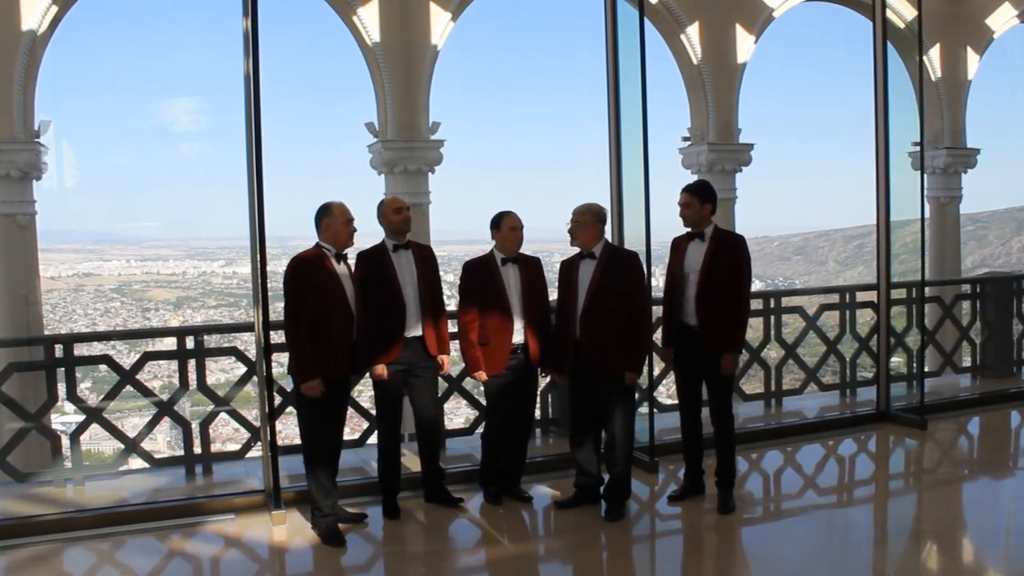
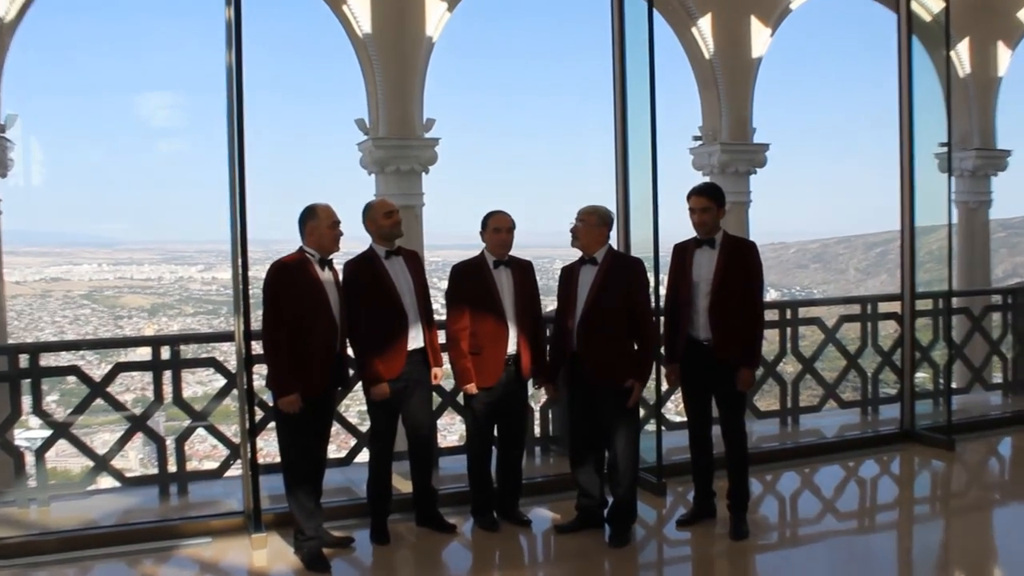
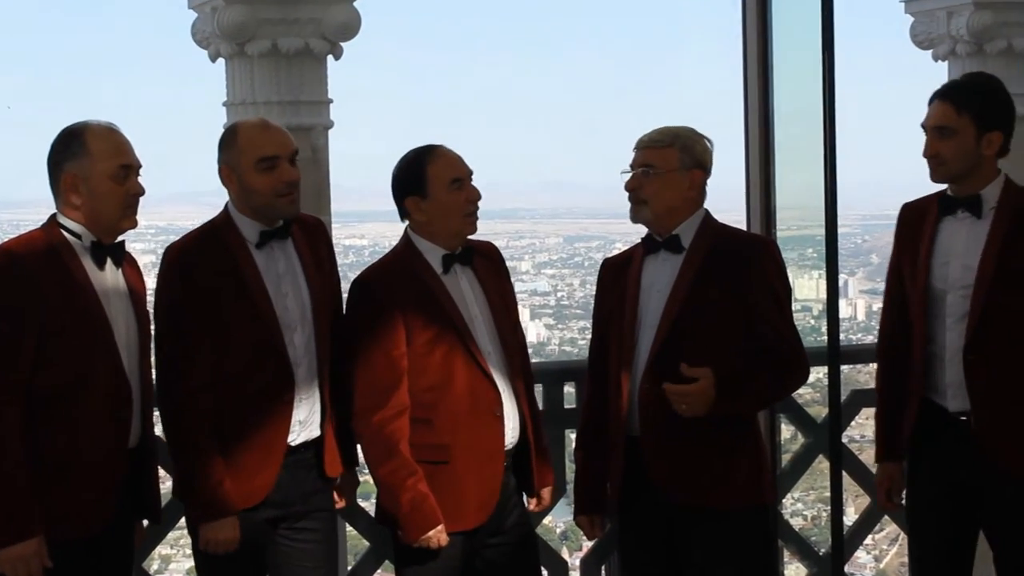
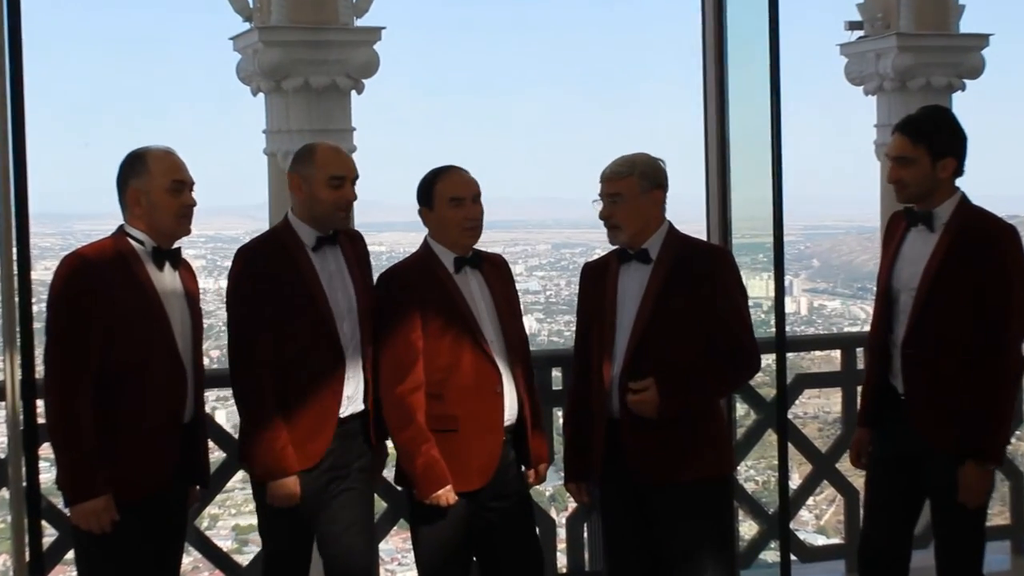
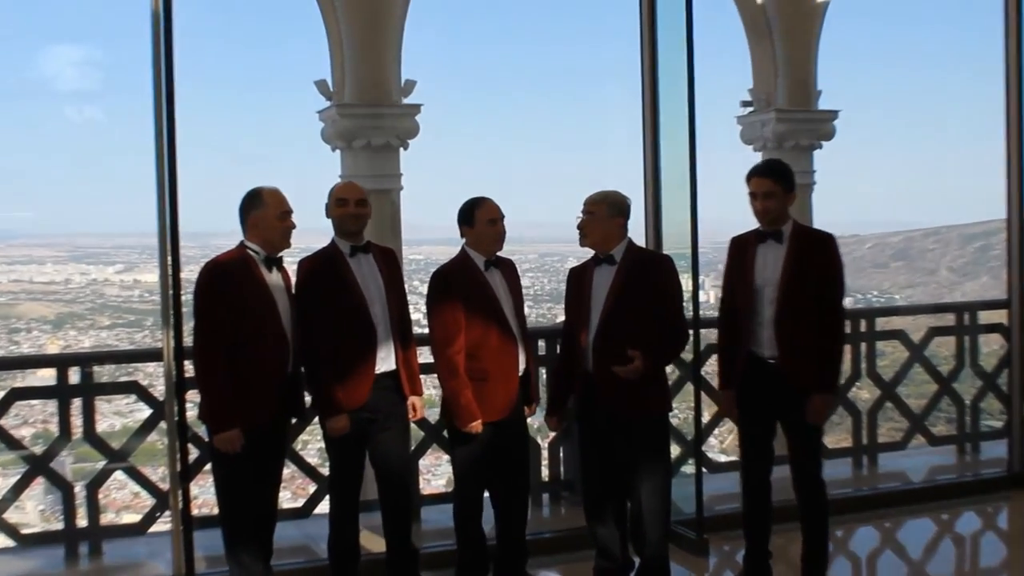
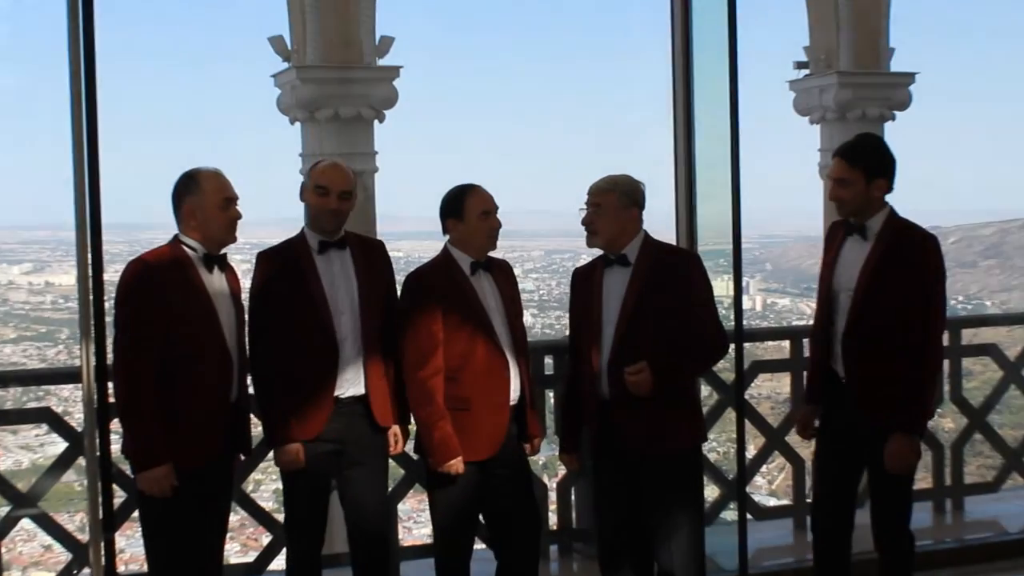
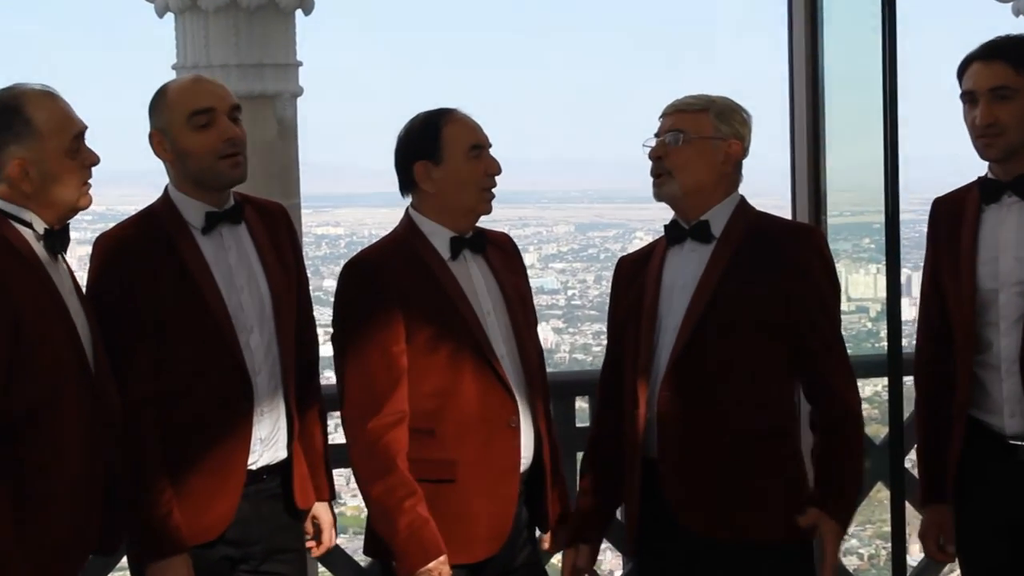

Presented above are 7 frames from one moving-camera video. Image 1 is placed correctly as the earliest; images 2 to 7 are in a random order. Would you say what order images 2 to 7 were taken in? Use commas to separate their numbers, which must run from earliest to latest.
2, 5, 6, 4, 3, 7
